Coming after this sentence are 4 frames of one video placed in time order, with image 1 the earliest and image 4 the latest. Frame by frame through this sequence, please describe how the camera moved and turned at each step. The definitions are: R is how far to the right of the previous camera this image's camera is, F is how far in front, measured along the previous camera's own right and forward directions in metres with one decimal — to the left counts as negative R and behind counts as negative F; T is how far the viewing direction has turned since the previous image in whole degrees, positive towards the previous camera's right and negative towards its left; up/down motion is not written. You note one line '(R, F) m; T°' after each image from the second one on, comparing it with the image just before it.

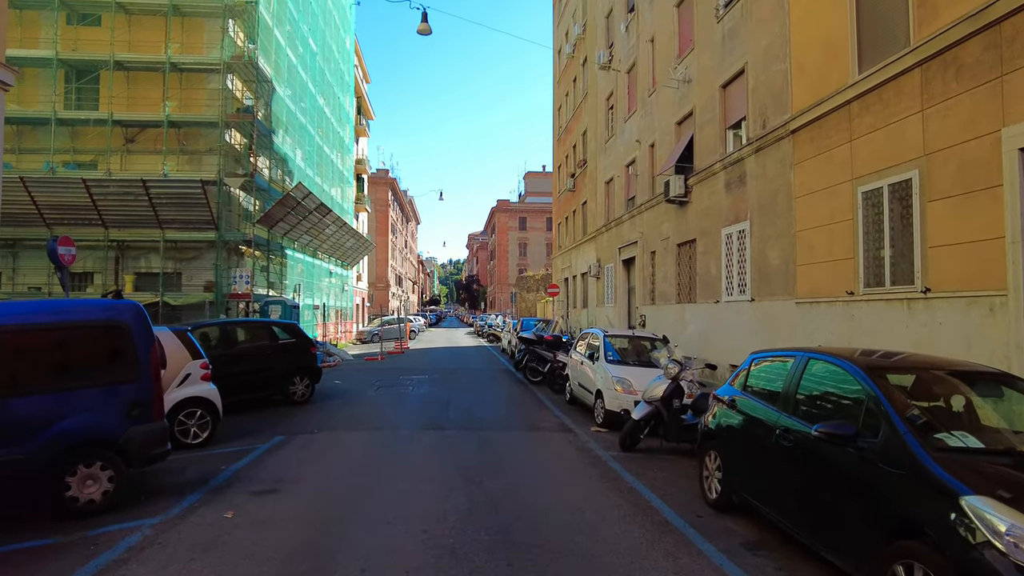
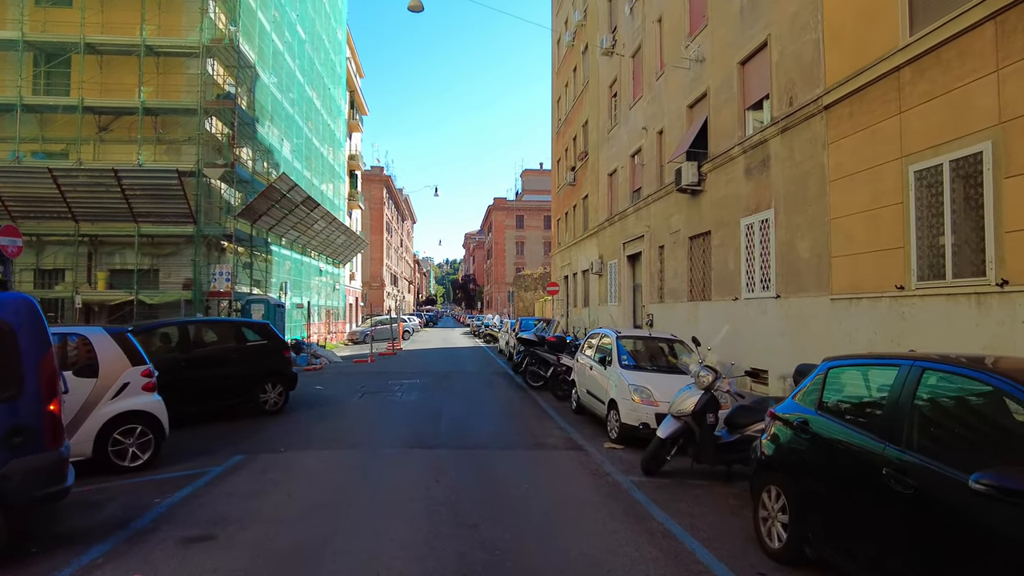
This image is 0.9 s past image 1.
(0.0, +1.2) m; 0°
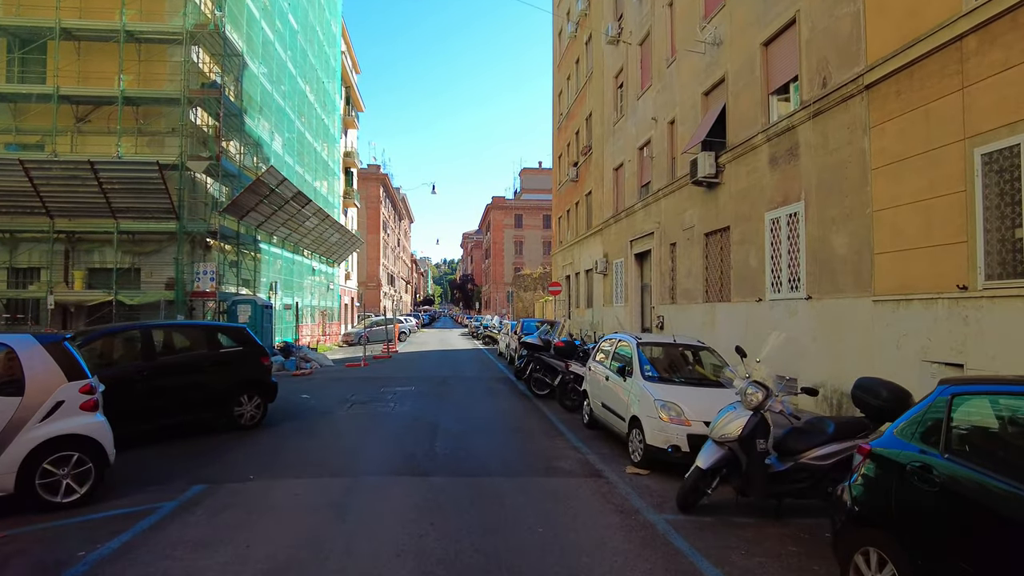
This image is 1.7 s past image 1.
(-0.1, +1.0) m; 0°
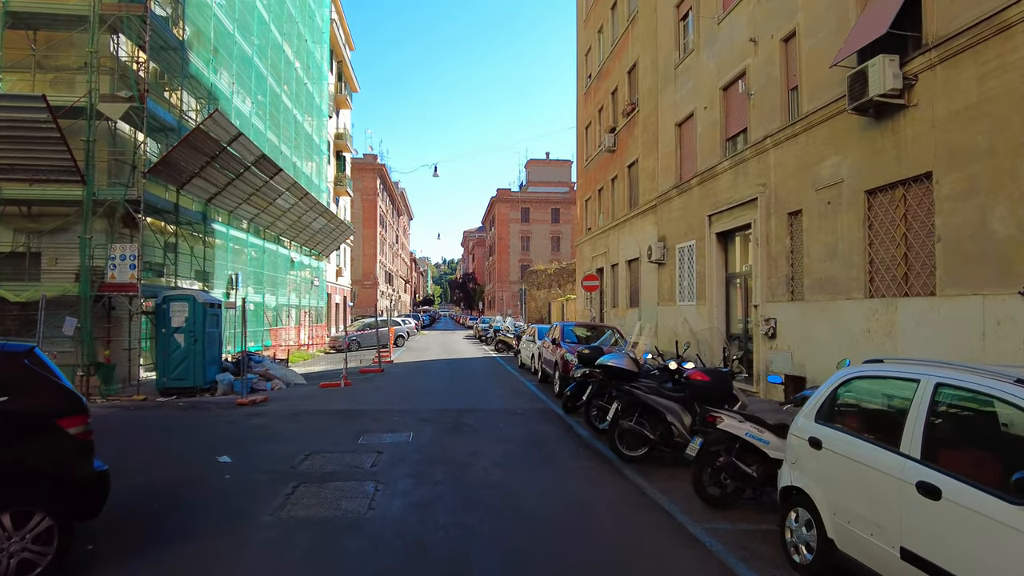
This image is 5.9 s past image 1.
(-0.8, +5.1) m; 0°
